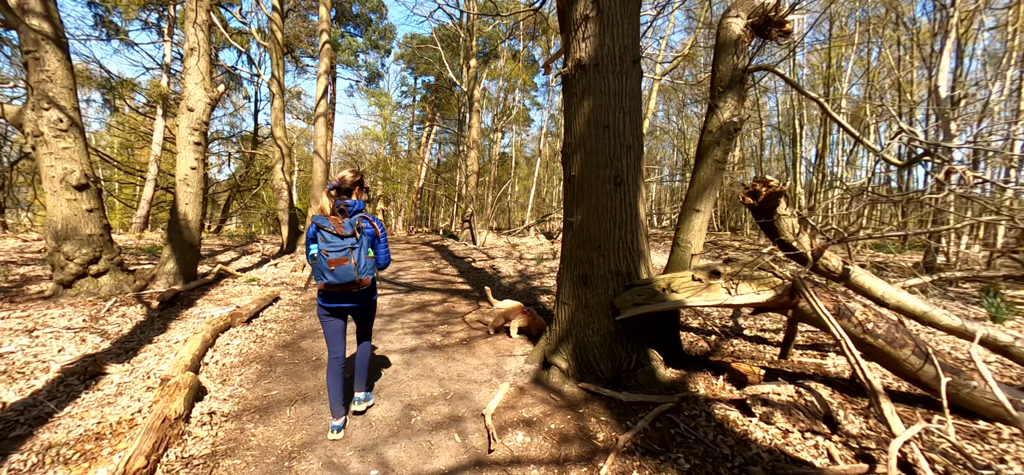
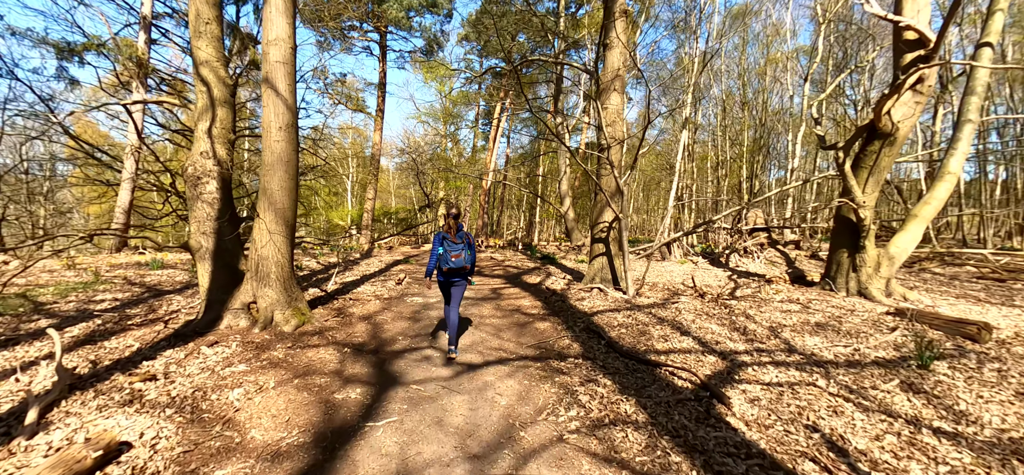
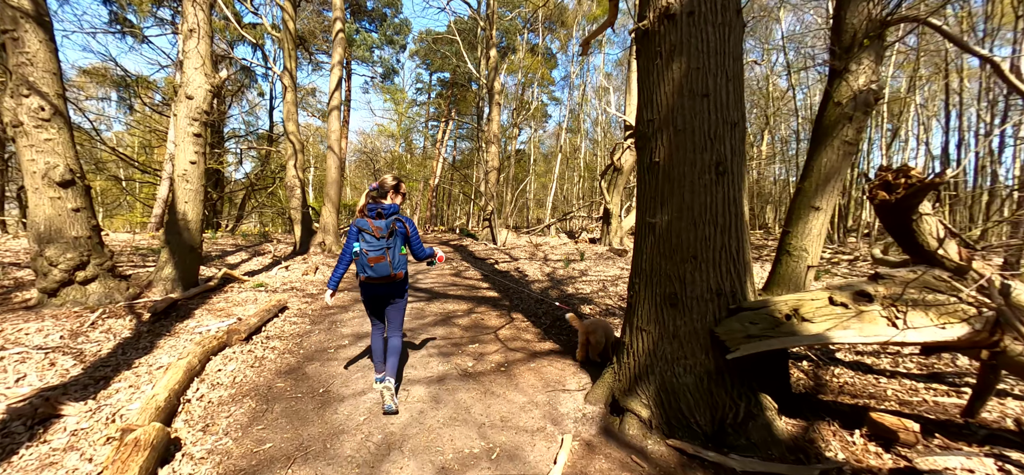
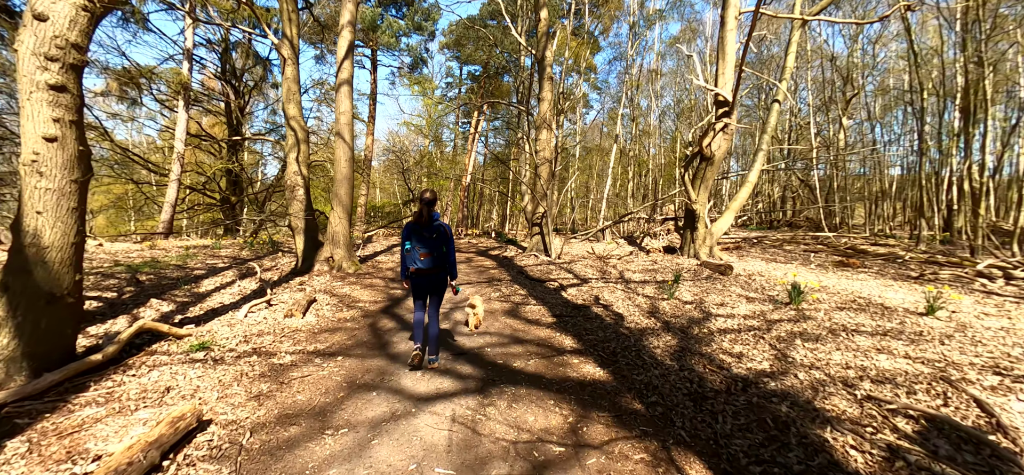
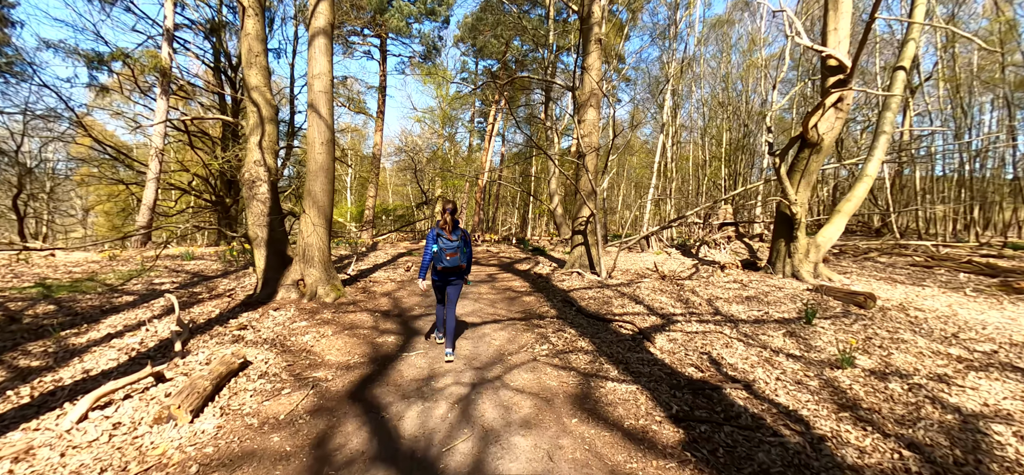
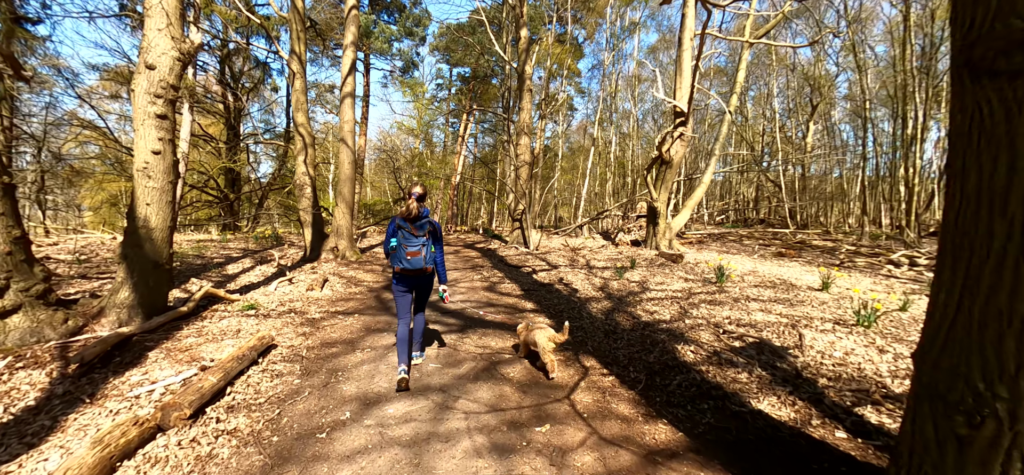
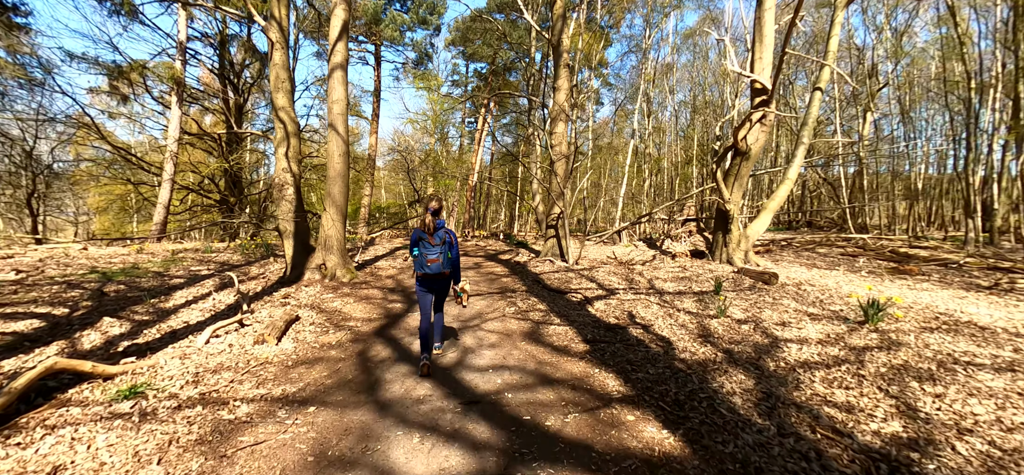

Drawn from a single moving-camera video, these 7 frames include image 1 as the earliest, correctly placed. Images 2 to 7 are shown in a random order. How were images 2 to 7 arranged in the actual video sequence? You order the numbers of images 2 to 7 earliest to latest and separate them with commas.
3, 6, 4, 7, 5, 2
